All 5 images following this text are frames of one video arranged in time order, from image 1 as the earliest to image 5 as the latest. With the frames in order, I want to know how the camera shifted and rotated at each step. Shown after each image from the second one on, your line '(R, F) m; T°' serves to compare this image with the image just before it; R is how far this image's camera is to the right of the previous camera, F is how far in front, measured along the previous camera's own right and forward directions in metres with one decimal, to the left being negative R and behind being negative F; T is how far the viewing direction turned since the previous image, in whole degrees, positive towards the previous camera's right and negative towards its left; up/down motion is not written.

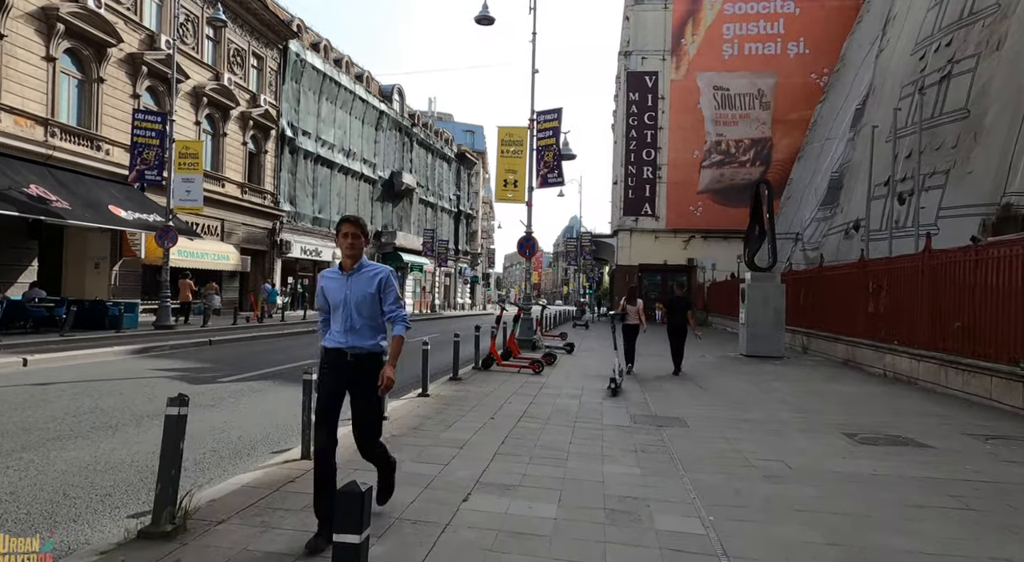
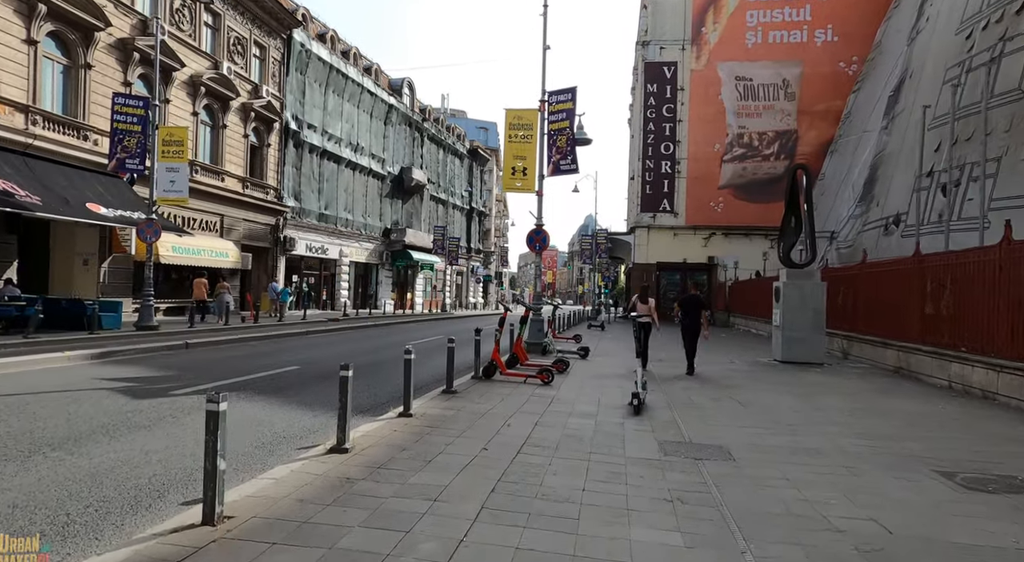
(+0.1, +1.5) m; -1°
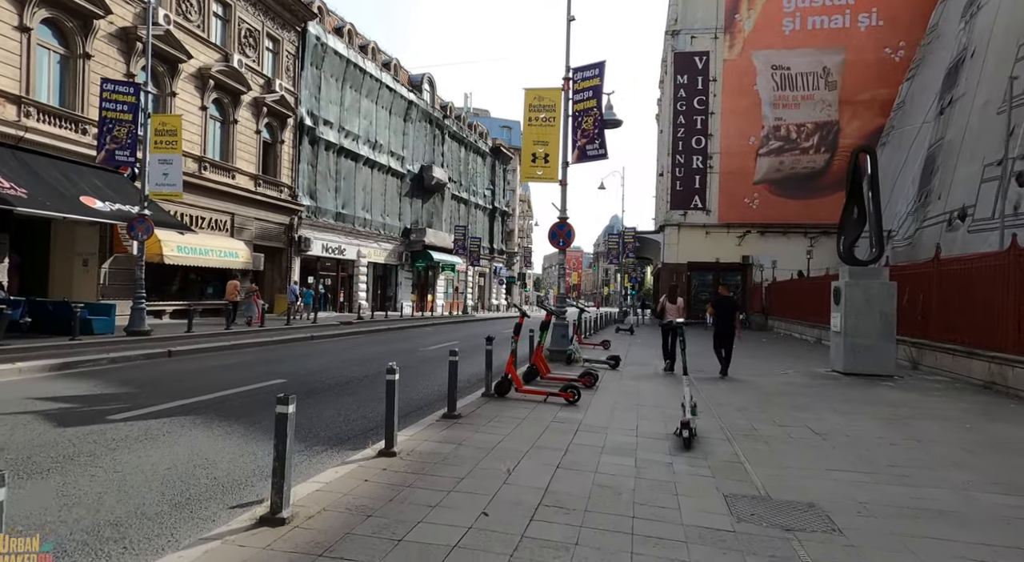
(+0.1, +1.6) m; -2°
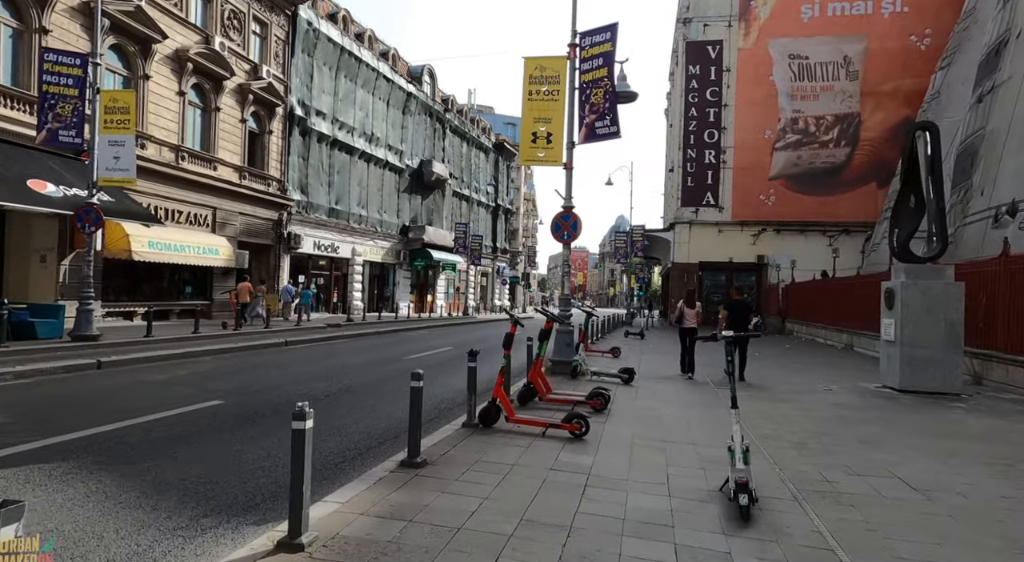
(+0.2, +1.9) m; 0°
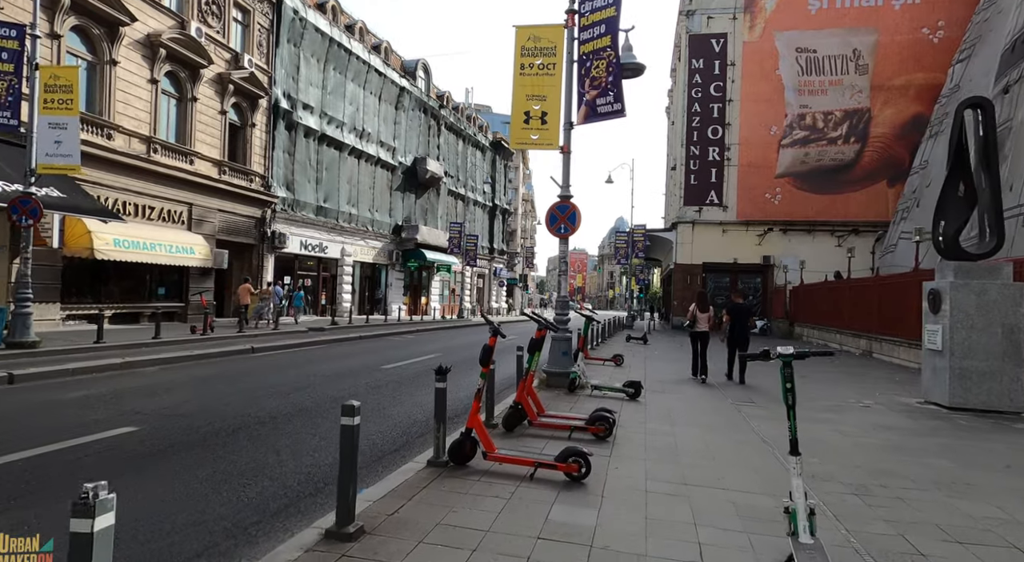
(+0.2, +1.5) m; 0°
